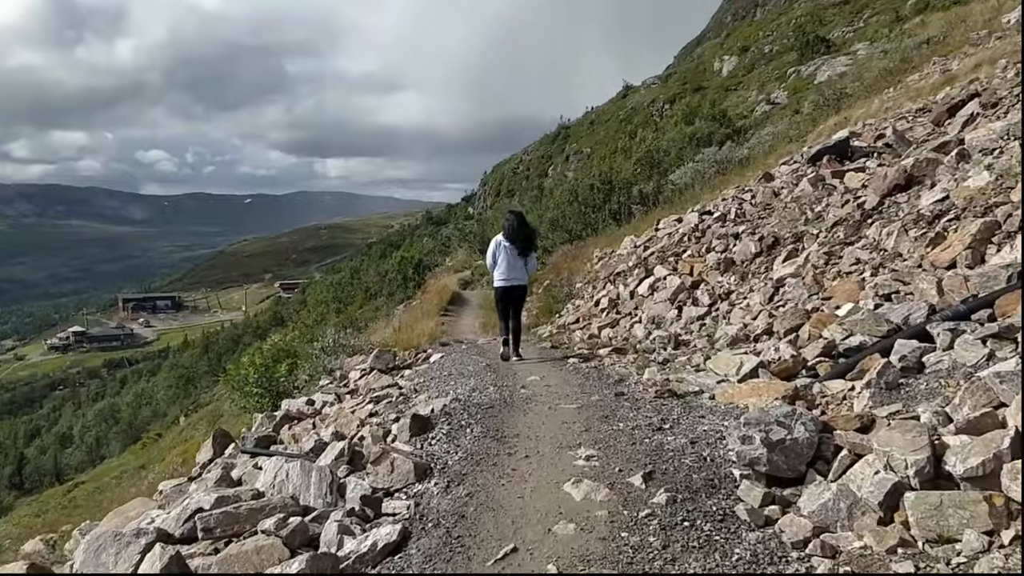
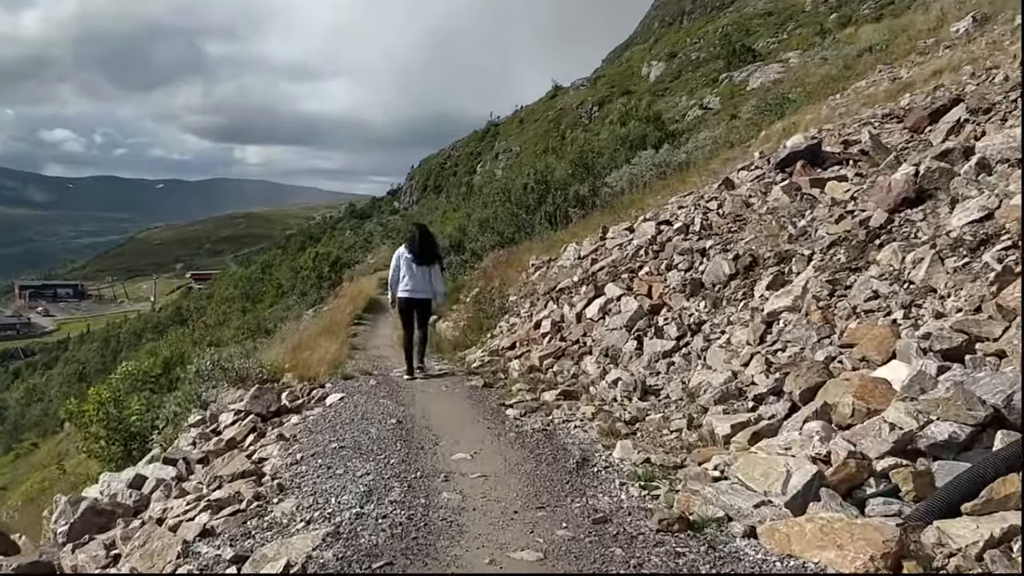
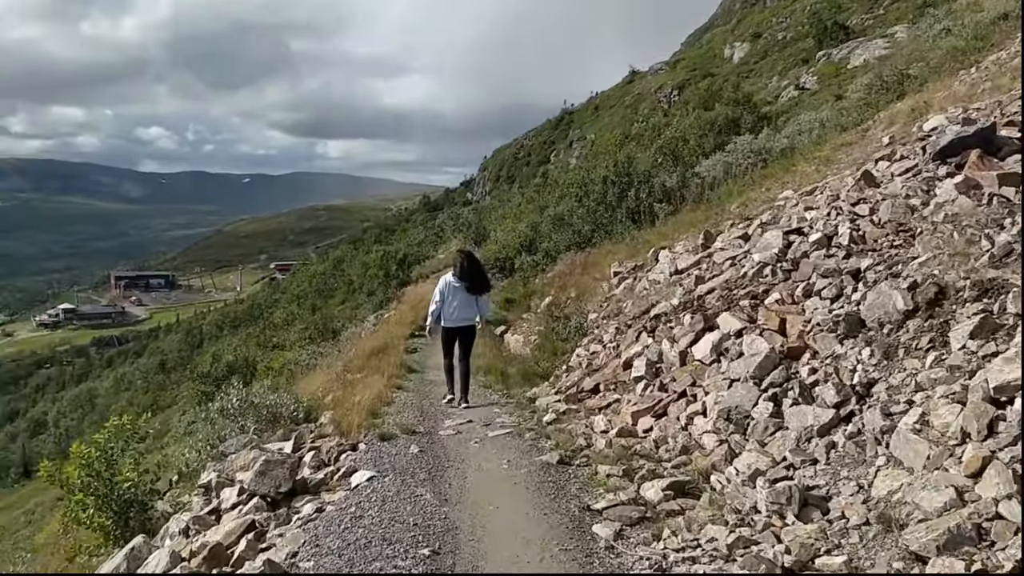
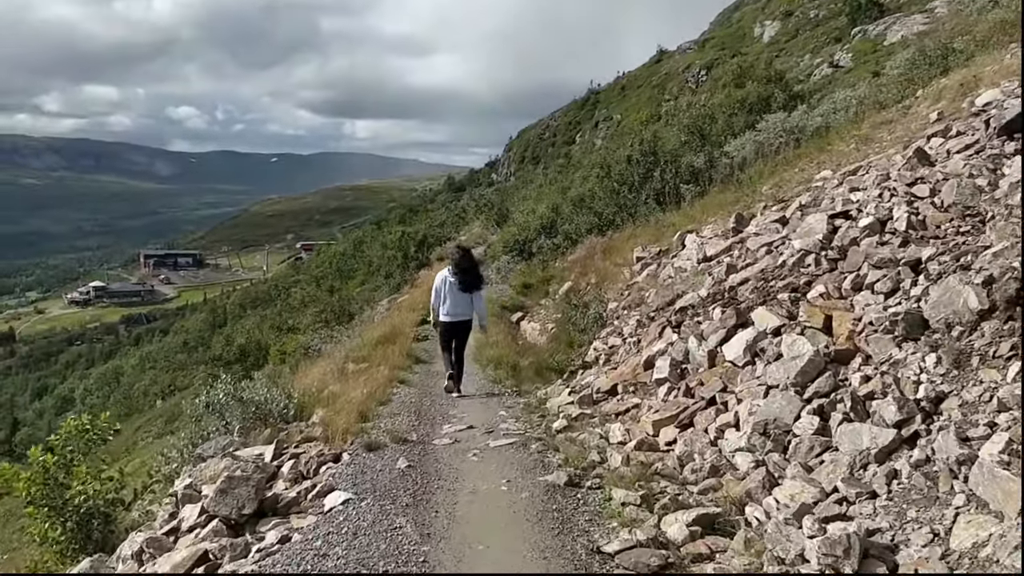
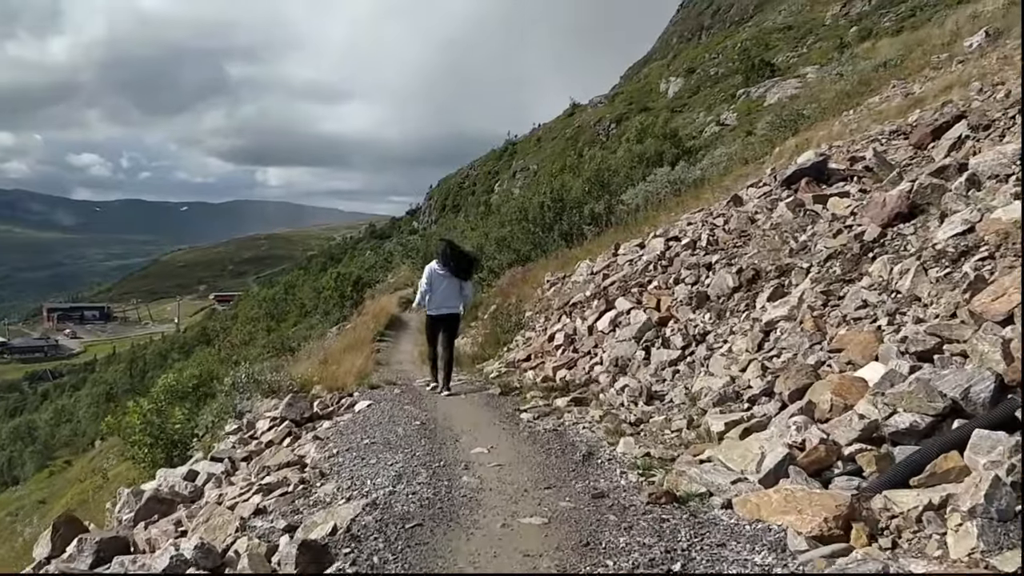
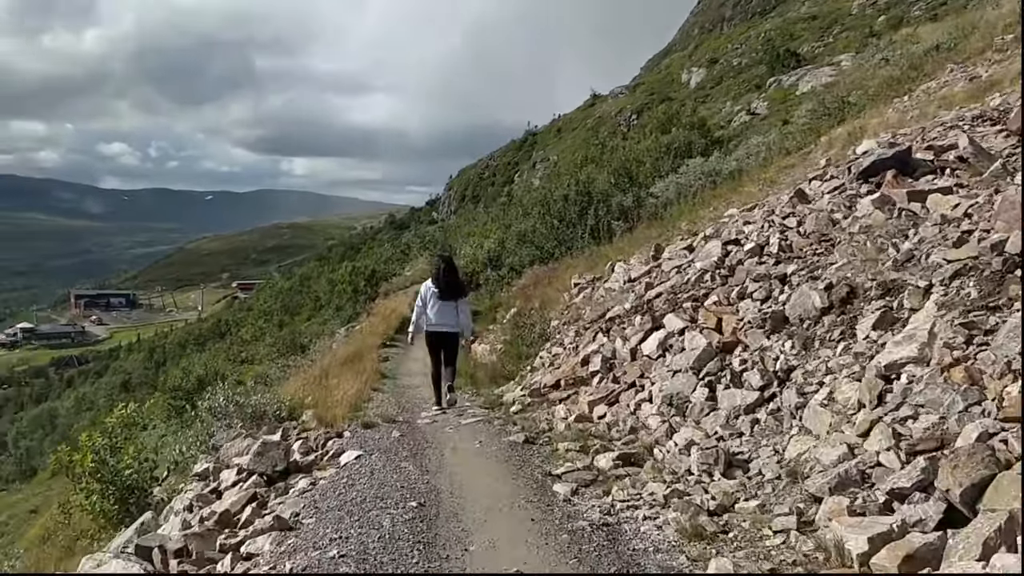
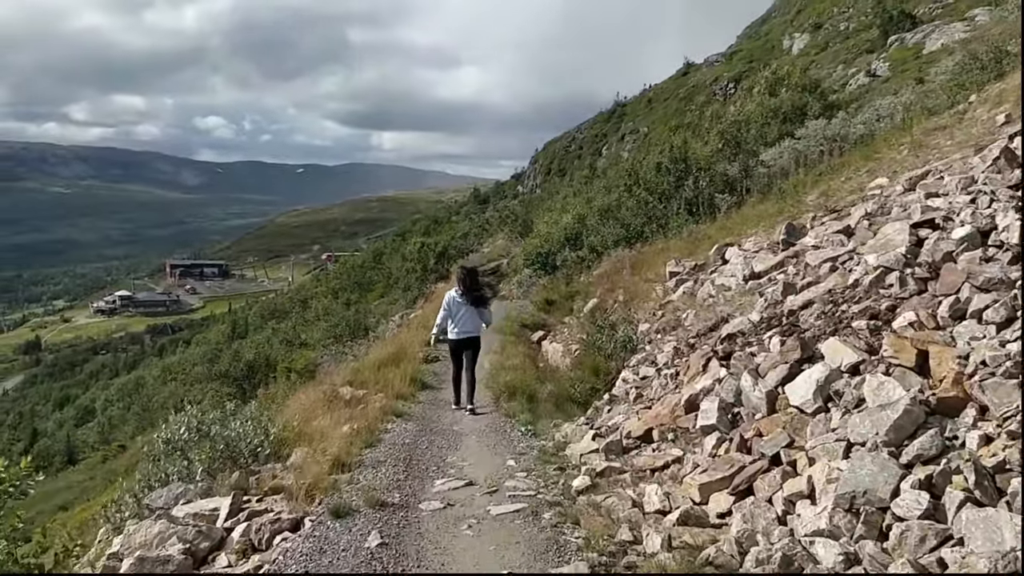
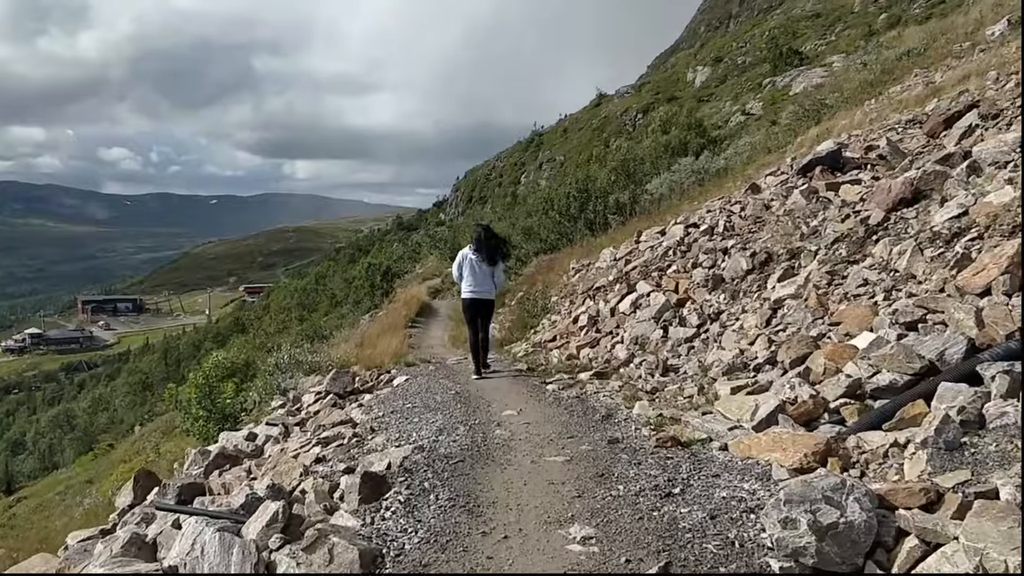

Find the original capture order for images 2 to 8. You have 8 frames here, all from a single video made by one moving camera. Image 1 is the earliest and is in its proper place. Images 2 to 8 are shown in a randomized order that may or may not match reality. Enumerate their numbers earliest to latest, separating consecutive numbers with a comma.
8, 5, 2, 6, 3, 4, 7
